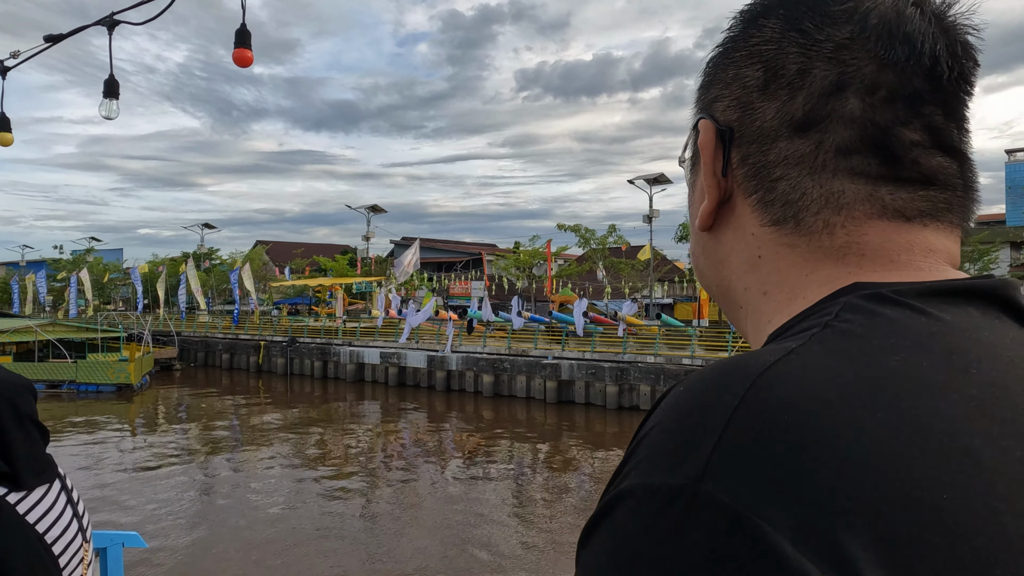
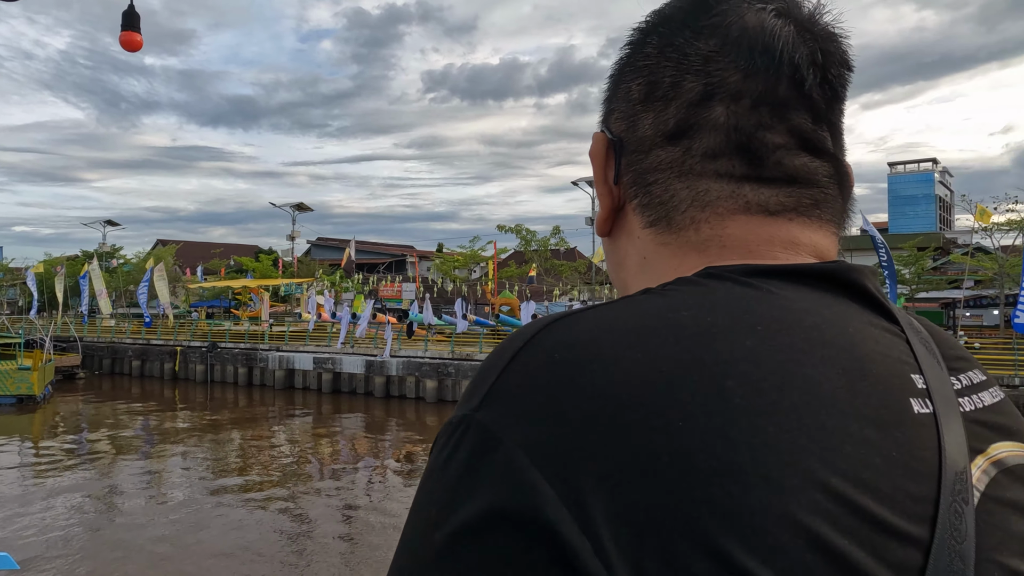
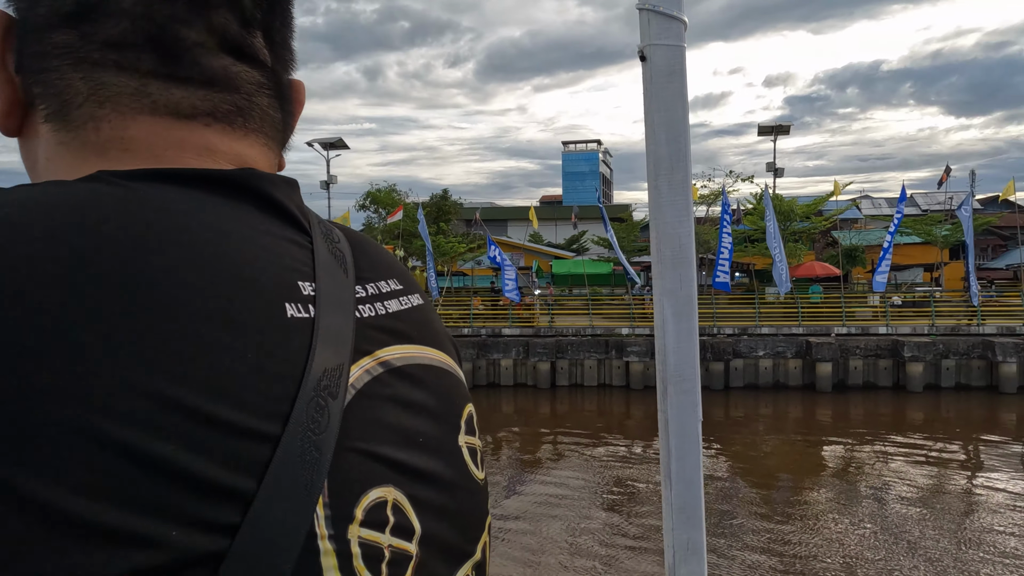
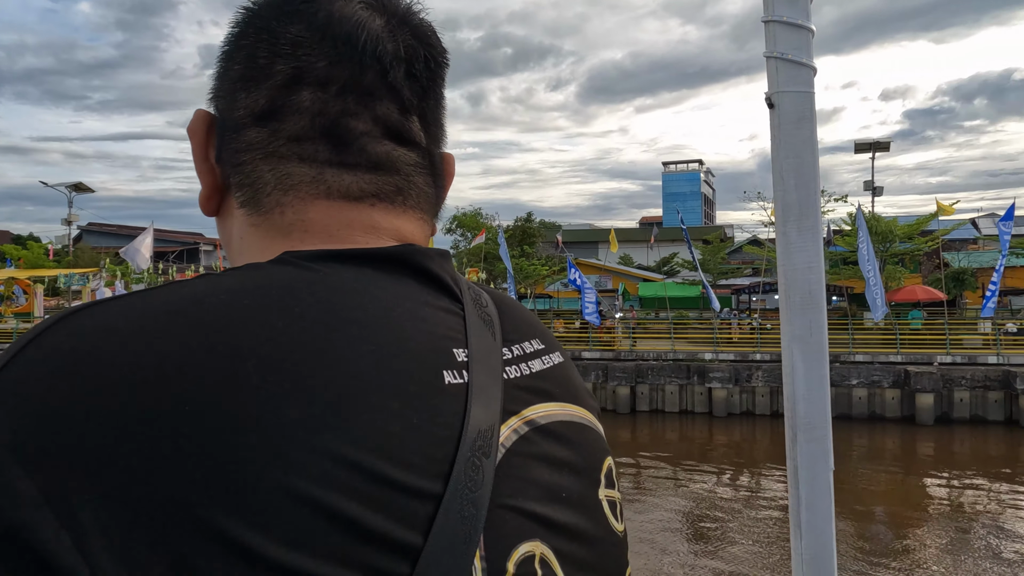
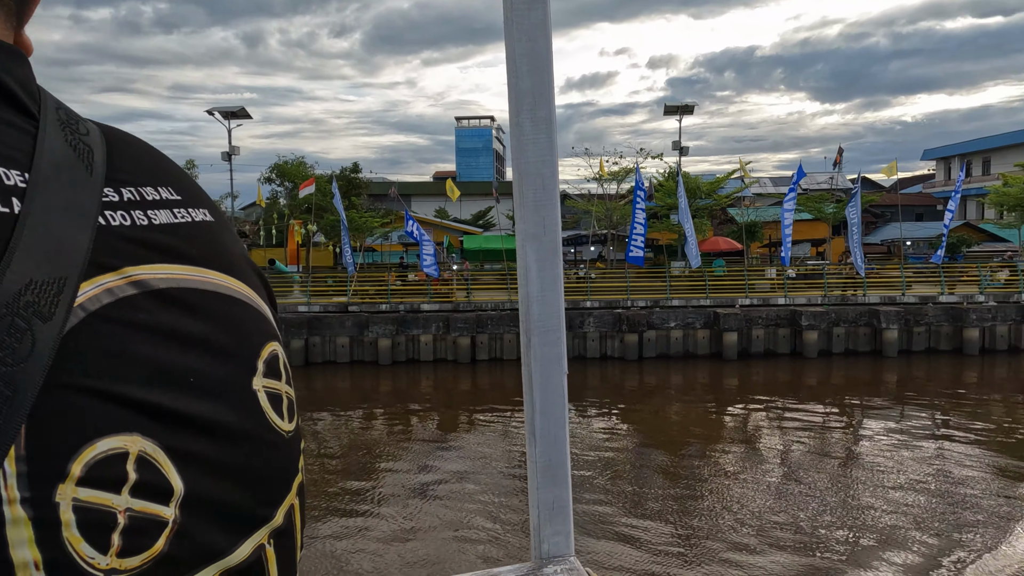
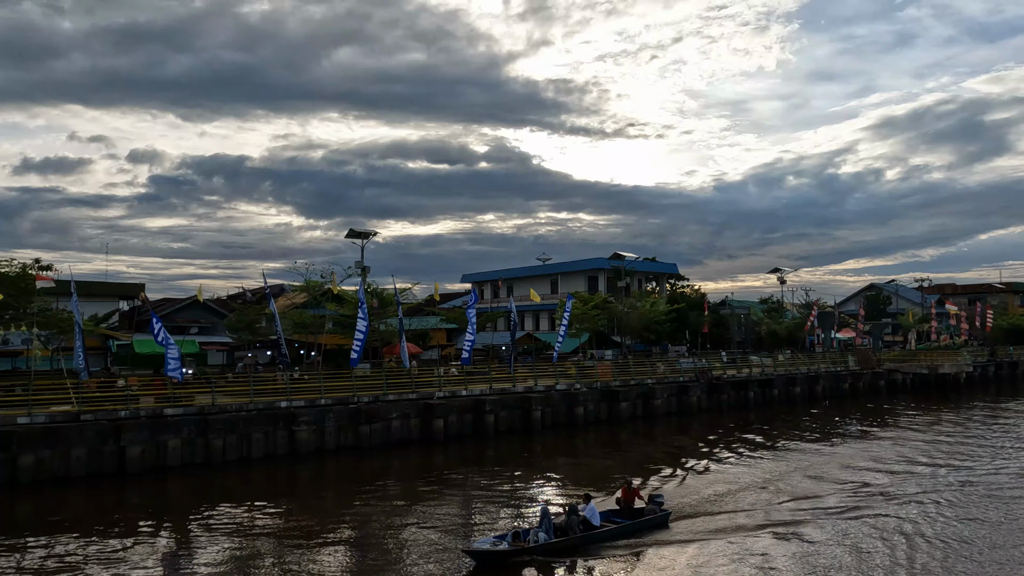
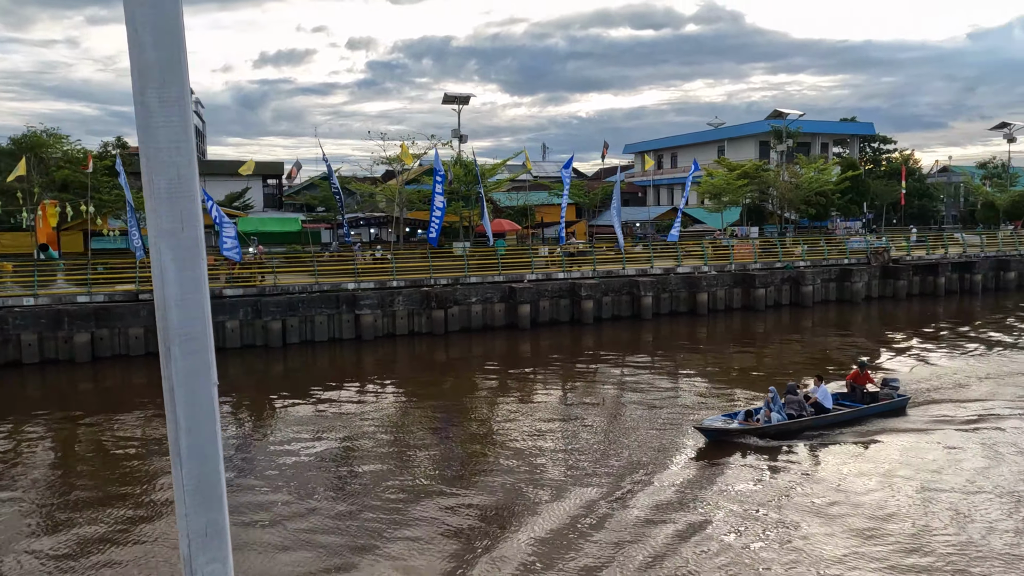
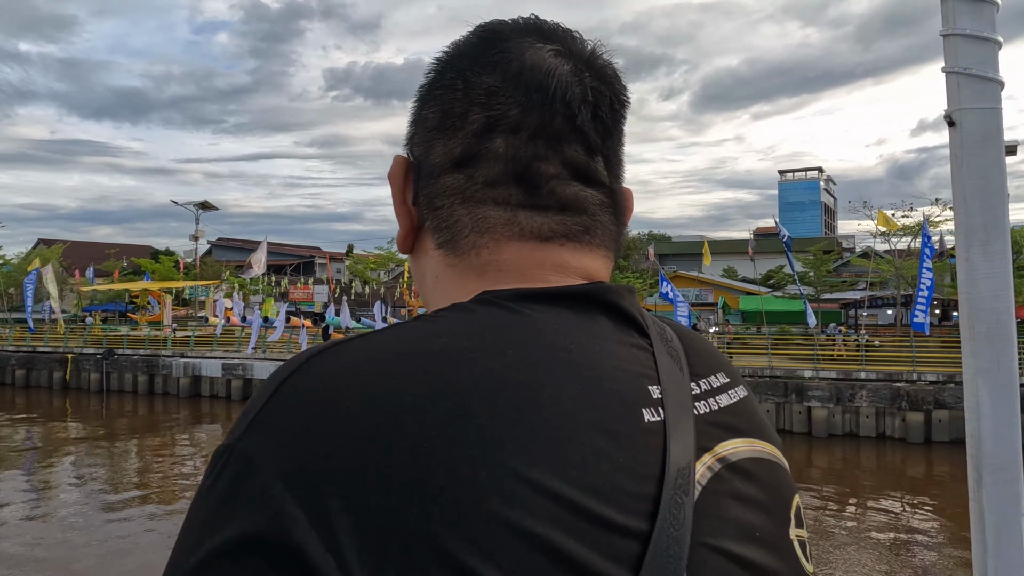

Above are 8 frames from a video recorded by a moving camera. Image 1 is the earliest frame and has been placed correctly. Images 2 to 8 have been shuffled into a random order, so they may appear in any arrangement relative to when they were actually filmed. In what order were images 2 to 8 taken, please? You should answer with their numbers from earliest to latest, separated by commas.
2, 8, 4, 3, 5, 7, 6
